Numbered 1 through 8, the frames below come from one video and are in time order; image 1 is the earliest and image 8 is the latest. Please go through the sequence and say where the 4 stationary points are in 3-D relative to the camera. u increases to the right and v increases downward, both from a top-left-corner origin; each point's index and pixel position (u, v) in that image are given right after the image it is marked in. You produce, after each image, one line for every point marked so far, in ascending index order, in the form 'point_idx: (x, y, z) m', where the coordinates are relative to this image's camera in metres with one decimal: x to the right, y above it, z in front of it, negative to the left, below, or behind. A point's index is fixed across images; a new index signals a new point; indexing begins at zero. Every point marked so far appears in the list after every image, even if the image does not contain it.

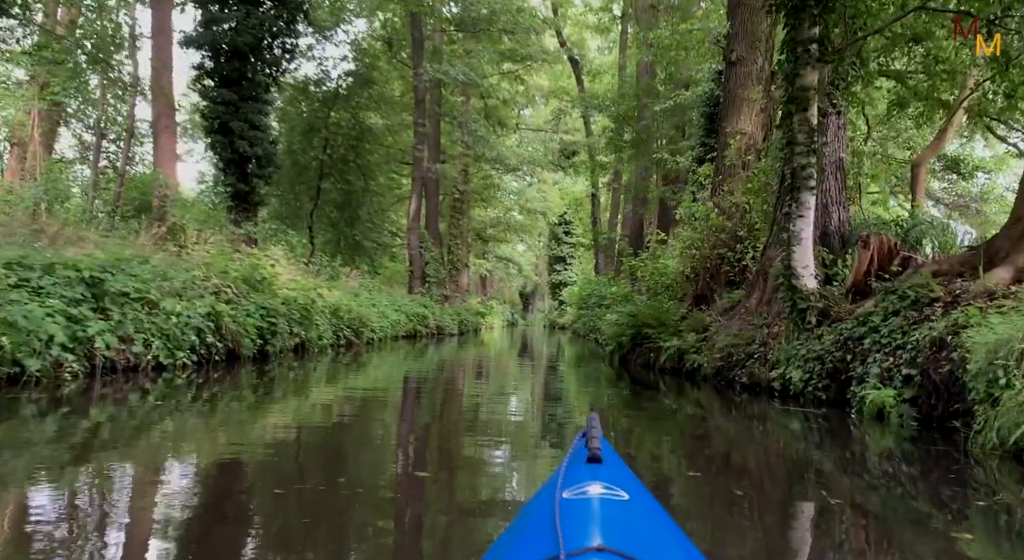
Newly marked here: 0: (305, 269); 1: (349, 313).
0: (-3.8, +0.2, +15.4) m
1: (-2.7, -0.5, +14.0) m
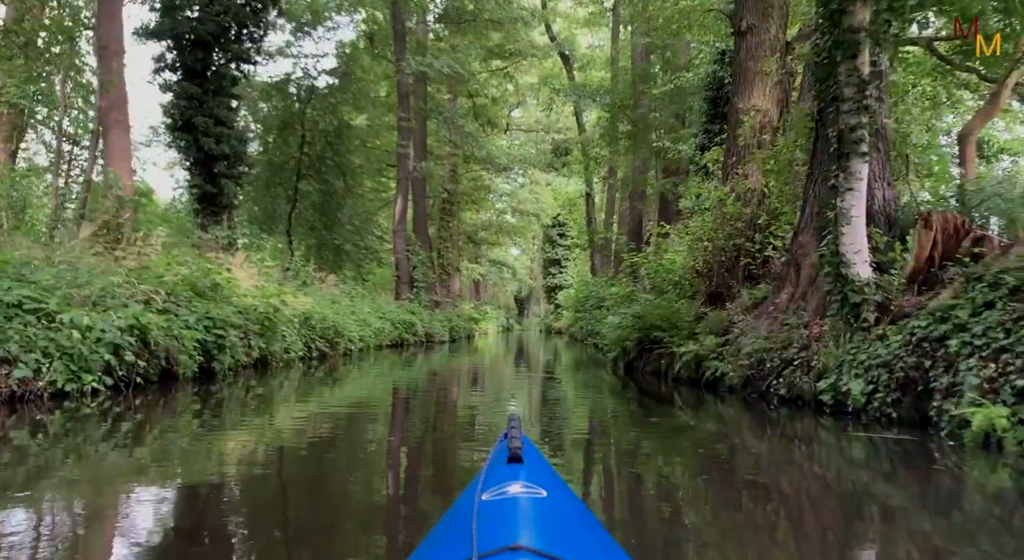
0: (-3.9, +0.1, +14.1) m
1: (-2.8, -0.6, +12.7) m
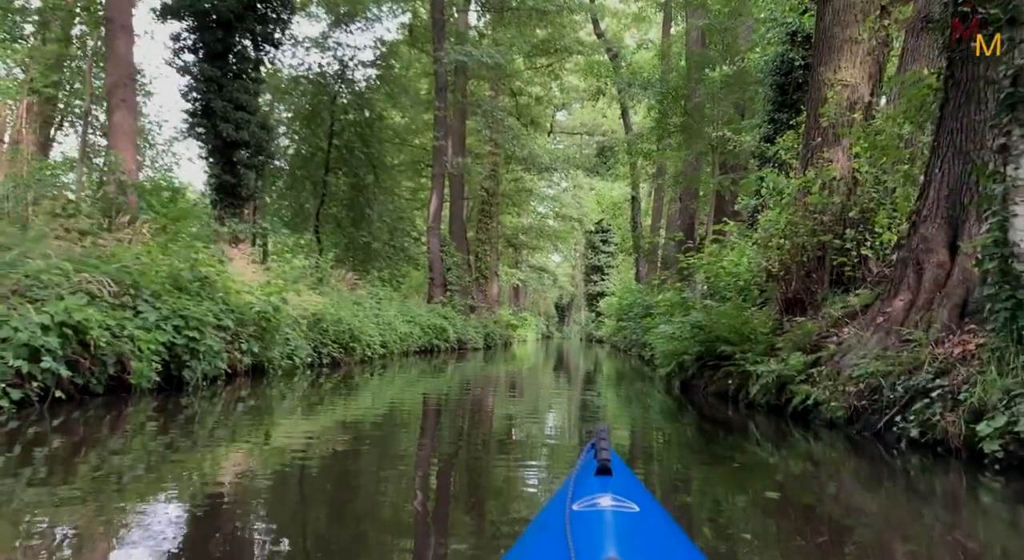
0: (-3.4, +0.1, +12.8) m
1: (-2.3, -0.6, +11.4) m
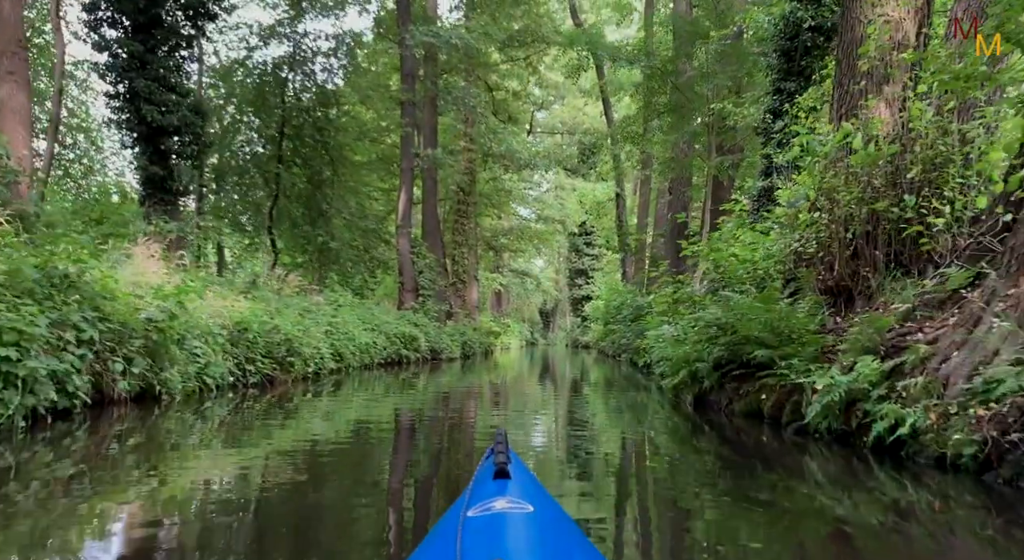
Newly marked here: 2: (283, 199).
0: (-3.7, +0.1, +10.9) m
1: (-2.7, -0.6, +9.4) m
2: (-4.9, +1.8, +18.1) m
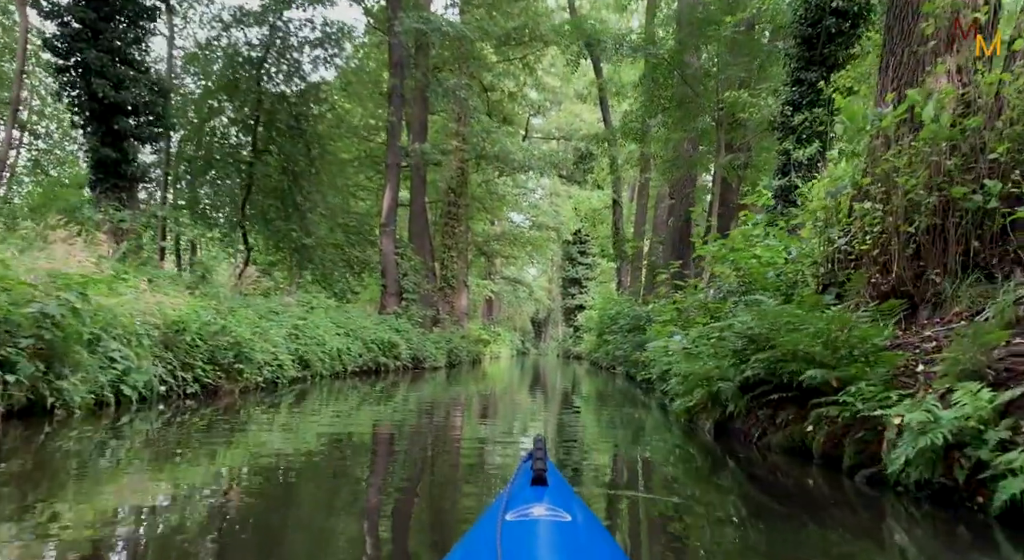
0: (-3.9, +0.1, +9.6) m
1: (-2.8, -0.5, +8.2) m
2: (-5.0, +1.8, +16.8) m
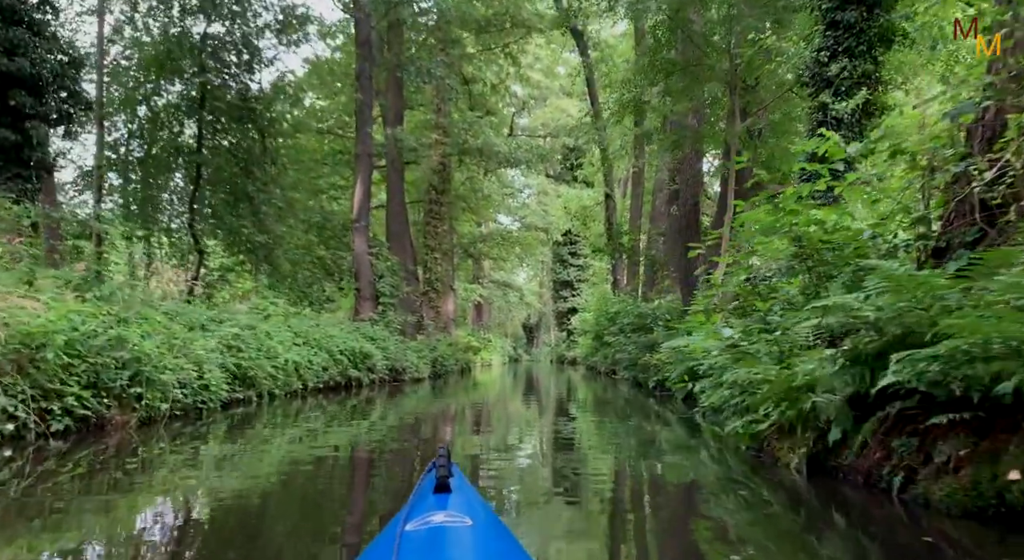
0: (-4.0, +0.1, +7.6) m
1: (-2.9, -0.5, +6.2) m
2: (-5.3, +1.7, +14.8) m
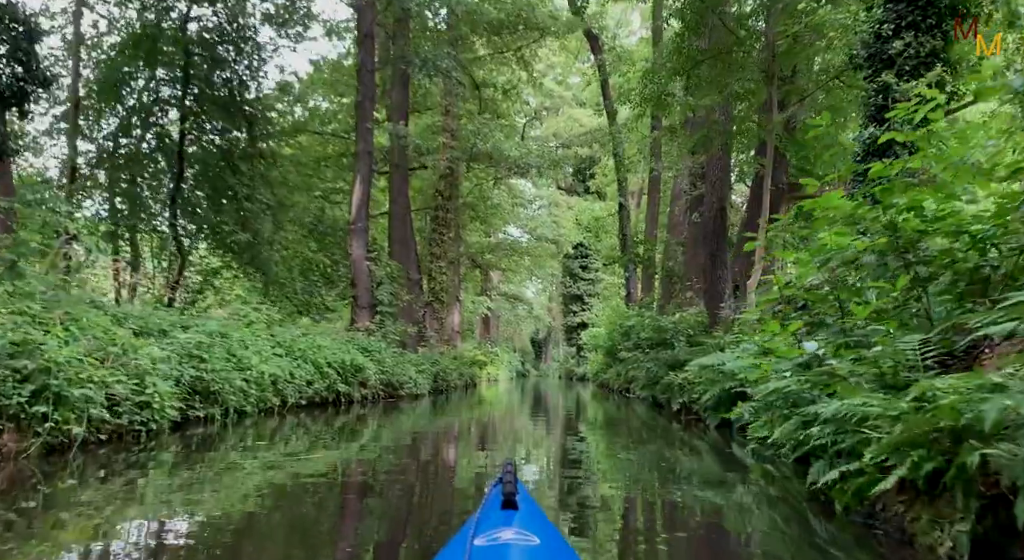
0: (-3.9, +0.2, +6.4) m
1: (-2.9, -0.5, +4.9) m
2: (-5.2, +1.6, +13.6) m
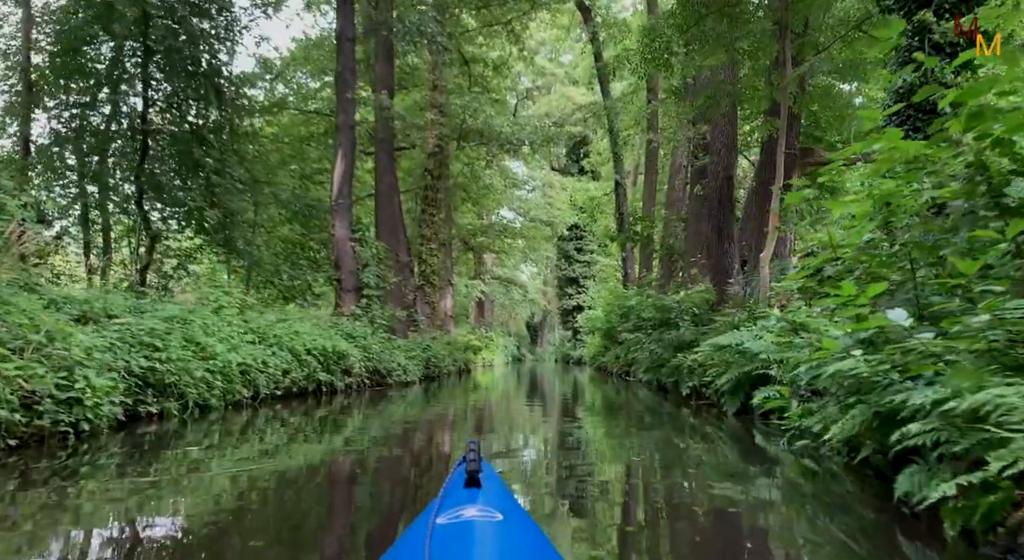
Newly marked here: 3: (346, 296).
0: (-4.0, +0.3, +5.4) m
1: (-2.9, -0.3, +4.0) m
2: (-5.3, +1.8, +12.7) m
3: (-2.9, -0.3, +14.9) m
